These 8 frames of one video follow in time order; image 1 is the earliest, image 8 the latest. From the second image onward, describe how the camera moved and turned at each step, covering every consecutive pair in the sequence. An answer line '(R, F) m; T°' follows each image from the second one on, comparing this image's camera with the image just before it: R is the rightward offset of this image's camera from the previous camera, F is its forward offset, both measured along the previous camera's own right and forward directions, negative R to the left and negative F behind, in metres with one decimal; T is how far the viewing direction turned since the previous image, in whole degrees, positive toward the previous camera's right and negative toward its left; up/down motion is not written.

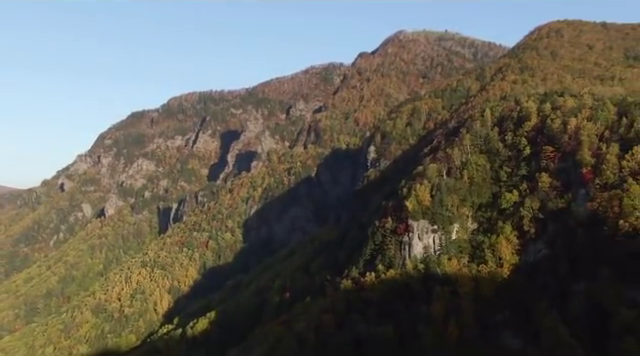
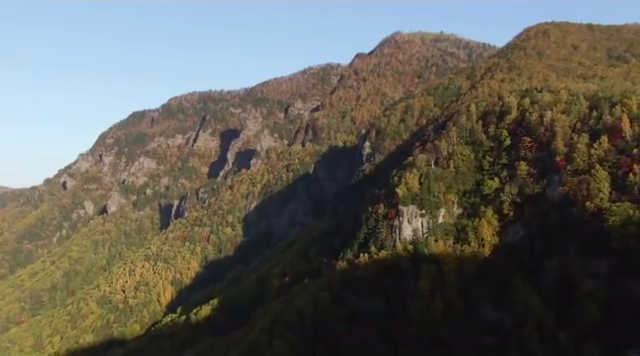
(+0.1, -9.9) m; 0°
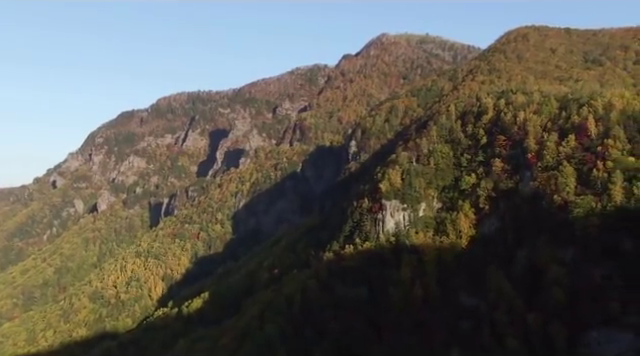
(-0.2, -7.7) m; +1°
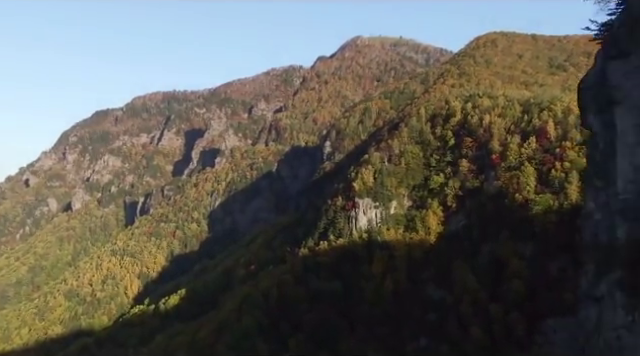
(-0.3, -5.8) m; +2°
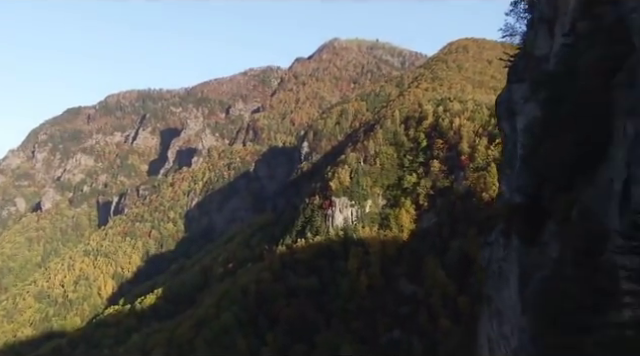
(-0.5, -5.5) m; +2°
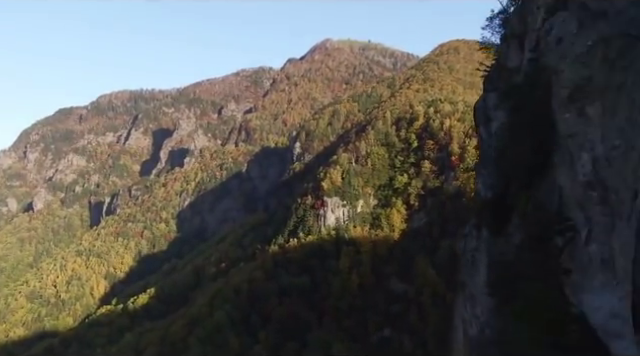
(+0.1, -1.2) m; +1°
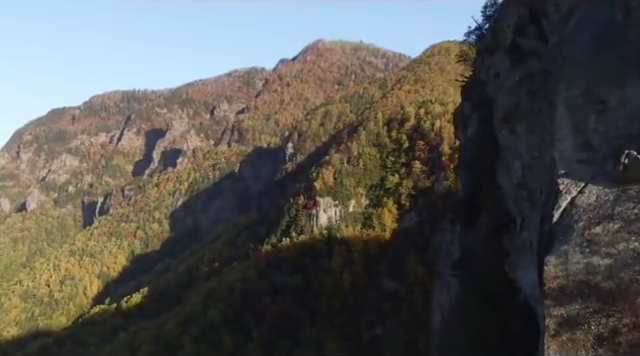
(0.0, -1.8) m; +1°
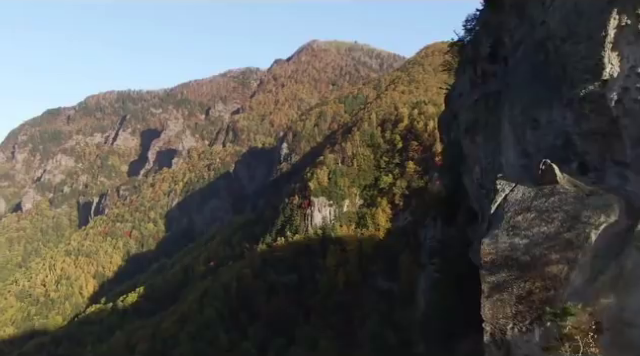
(0.0, -1.6) m; 0°
